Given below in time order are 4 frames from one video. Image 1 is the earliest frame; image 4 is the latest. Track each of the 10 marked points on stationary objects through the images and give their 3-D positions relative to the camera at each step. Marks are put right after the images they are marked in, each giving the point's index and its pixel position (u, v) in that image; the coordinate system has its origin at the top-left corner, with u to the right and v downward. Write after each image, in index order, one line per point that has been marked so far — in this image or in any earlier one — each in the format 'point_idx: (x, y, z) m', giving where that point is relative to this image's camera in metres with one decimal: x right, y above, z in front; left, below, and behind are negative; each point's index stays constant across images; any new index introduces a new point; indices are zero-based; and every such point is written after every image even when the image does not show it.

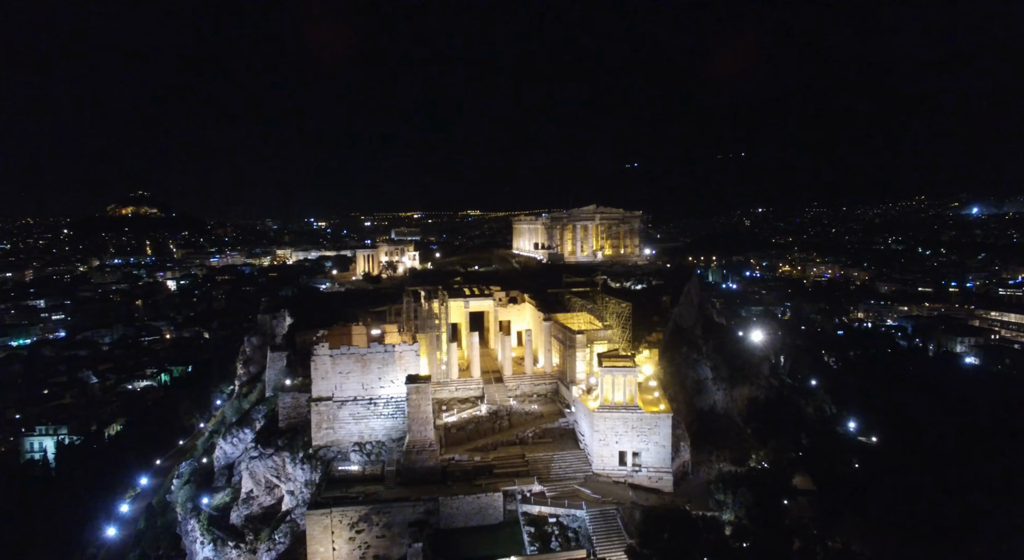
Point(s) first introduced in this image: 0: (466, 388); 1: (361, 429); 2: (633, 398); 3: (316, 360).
0: (-1.5, -3.6, +19.1) m
1: (-4.5, -4.4, +17.1) m
2: (+3.4, -3.3, +16.2) m
3: (-5.8, -2.4, +17.1) m
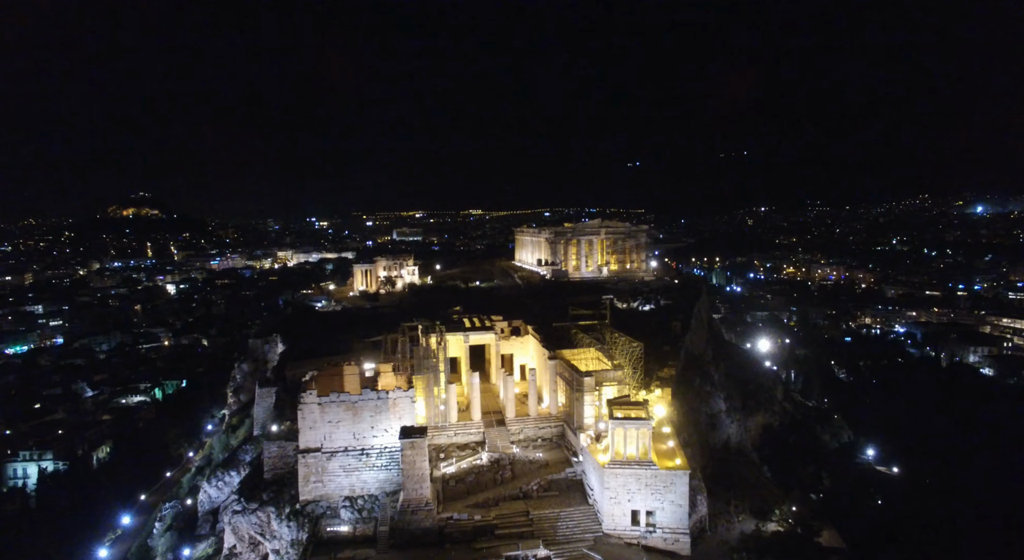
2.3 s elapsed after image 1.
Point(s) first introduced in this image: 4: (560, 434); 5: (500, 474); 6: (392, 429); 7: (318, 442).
0: (-1.4, -4.7, +17.8) m
1: (-4.4, -5.6, +15.8) m
2: (+3.5, -4.4, +14.9) m
3: (-5.8, -3.5, +15.8) m
4: (+1.5, -4.9, +18.1) m
5: (-0.3, -5.5, +16.4) m
6: (-3.4, -4.2, +16.1) m
7: (-5.4, -4.5, +15.9) m
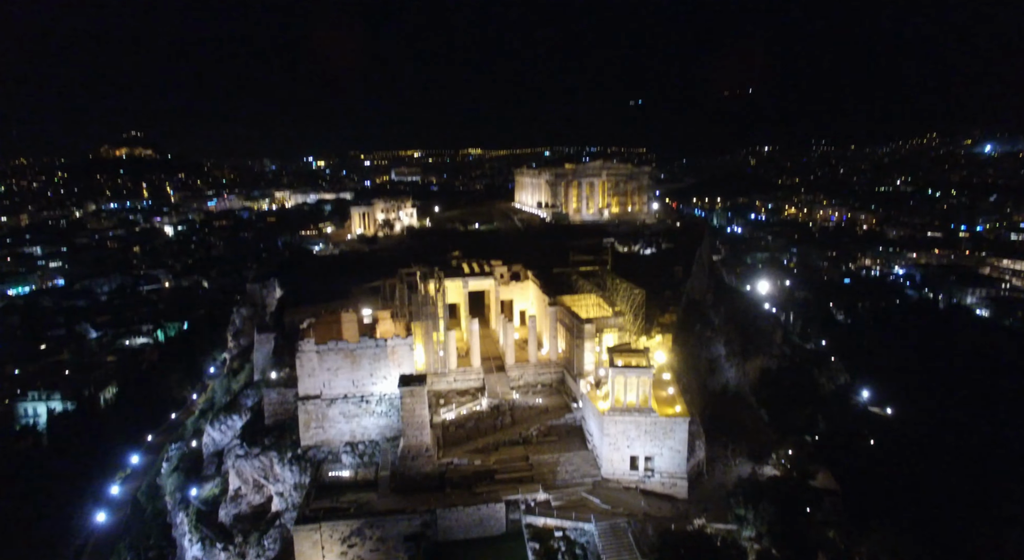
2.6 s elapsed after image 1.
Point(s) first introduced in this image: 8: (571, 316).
0: (-1.4, -3.1, +17.8) m
1: (-4.4, -4.1, +15.9) m
2: (+3.5, -3.1, +14.9) m
3: (-5.8, -2.1, +15.7) m
4: (+1.5, -3.2, +18.1) m
5: (-0.3, -4.0, +16.5) m
6: (-3.4, -2.7, +16.0) m
7: (-5.4, -3.0, +15.9) m
8: (+1.8, -1.1, +17.5) m
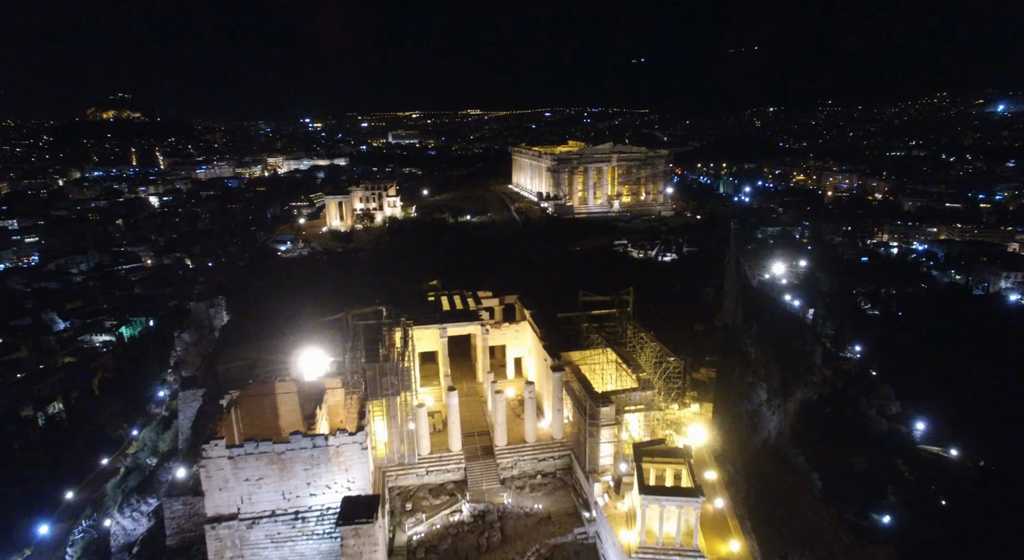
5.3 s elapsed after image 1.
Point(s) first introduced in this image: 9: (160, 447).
0: (-1.7, -4.4, +13.4) m
1: (-4.6, -5.6, +11.7) m
2: (+3.3, -4.6, +10.5) m
3: (-6.0, -3.6, +11.3) m
4: (+1.3, -4.5, +13.8) m
5: (-0.6, -5.4, +12.2) m
6: (-3.6, -4.1, +11.6) m
7: (-5.6, -4.5, +11.5) m
8: (+1.6, -2.5, +13.0) m
9: (-10.9, -5.1, +18.0) m
